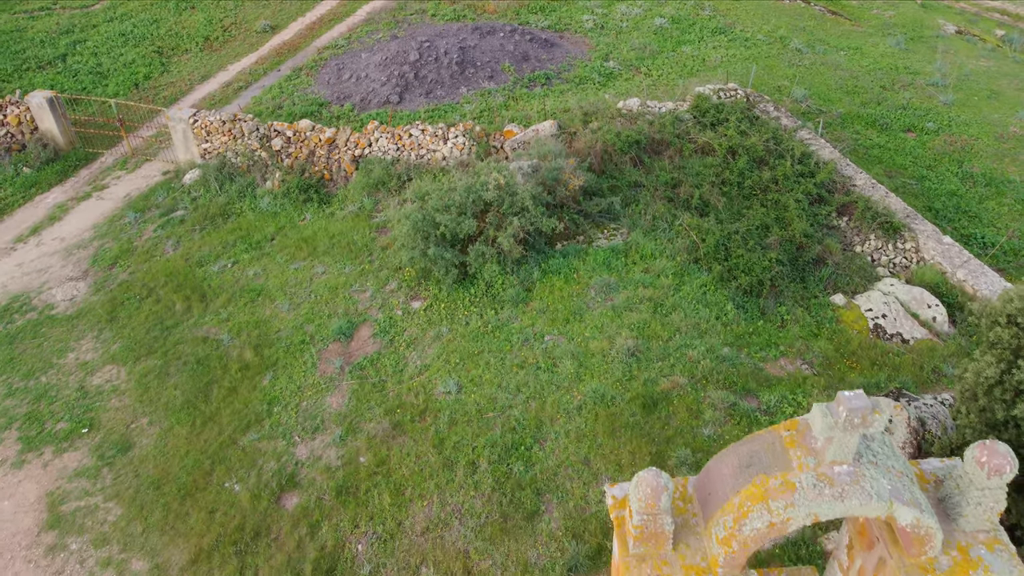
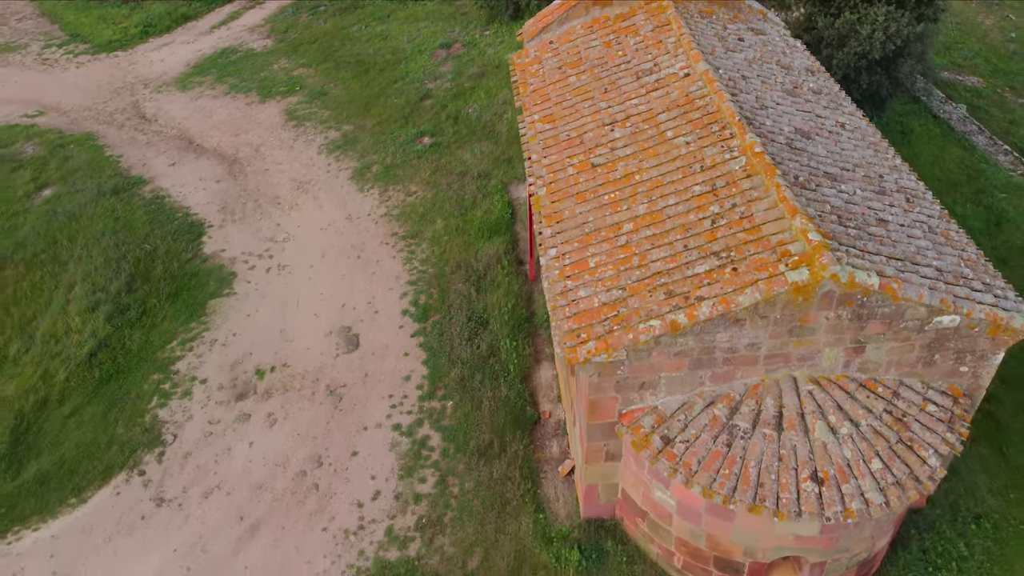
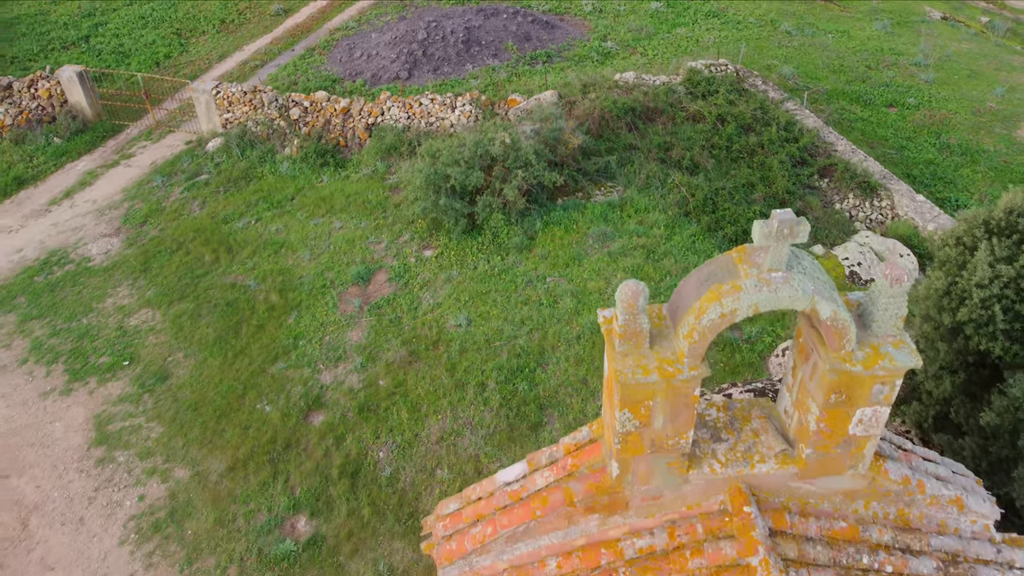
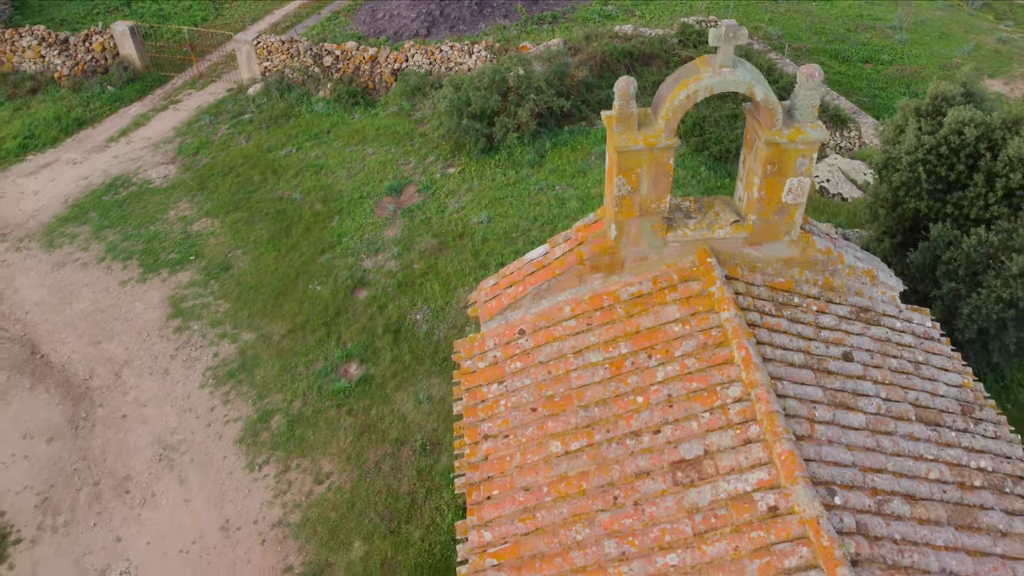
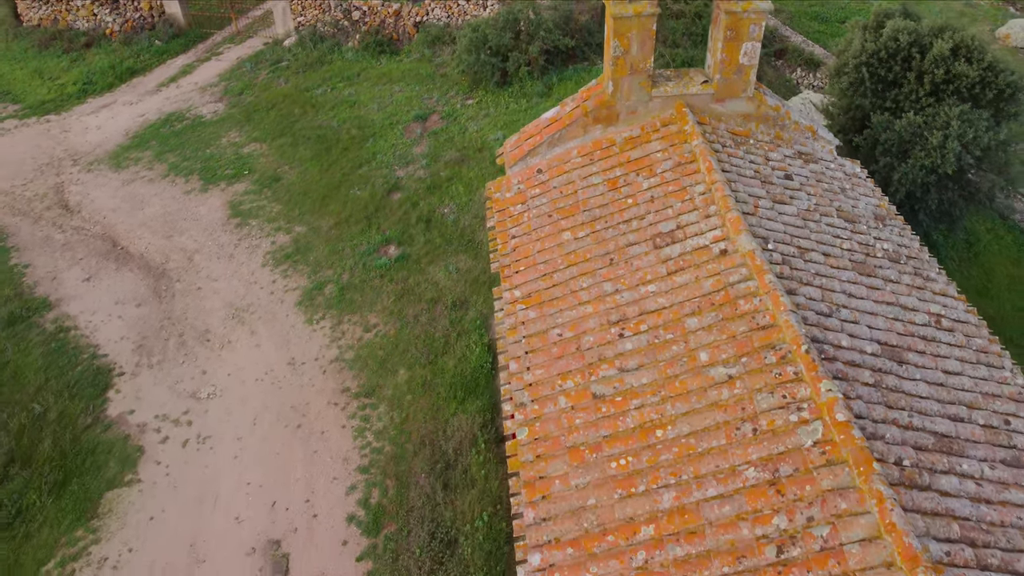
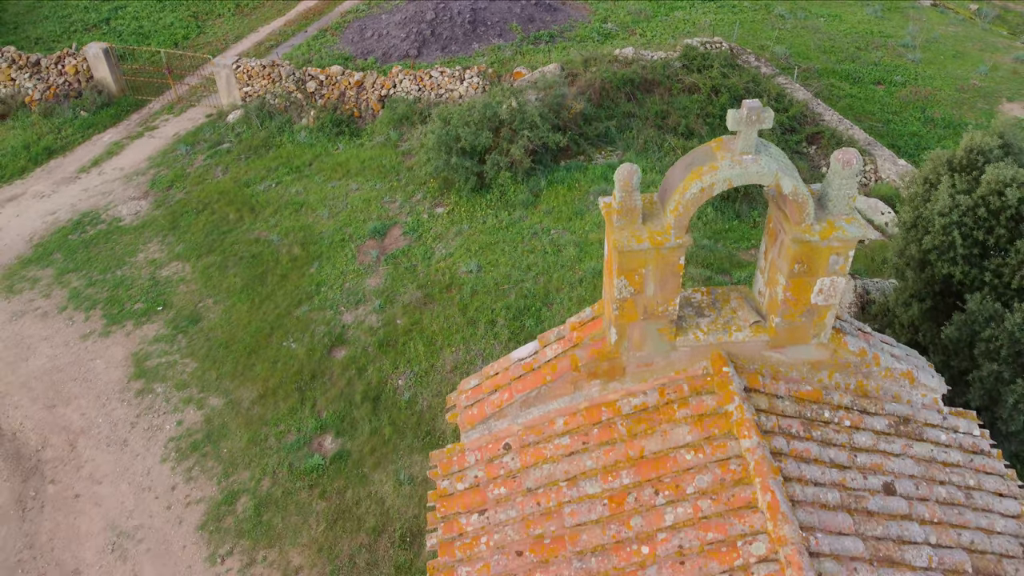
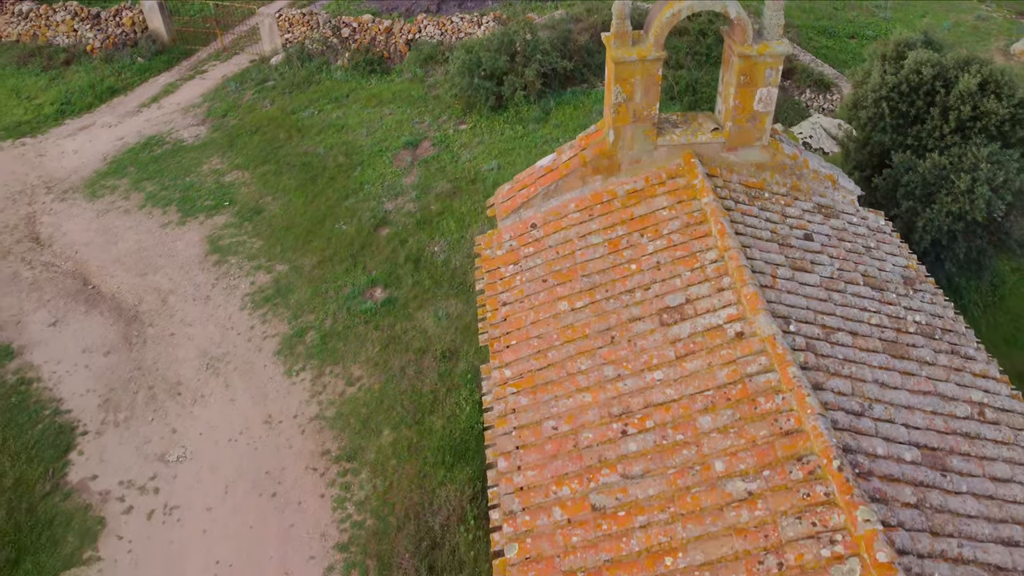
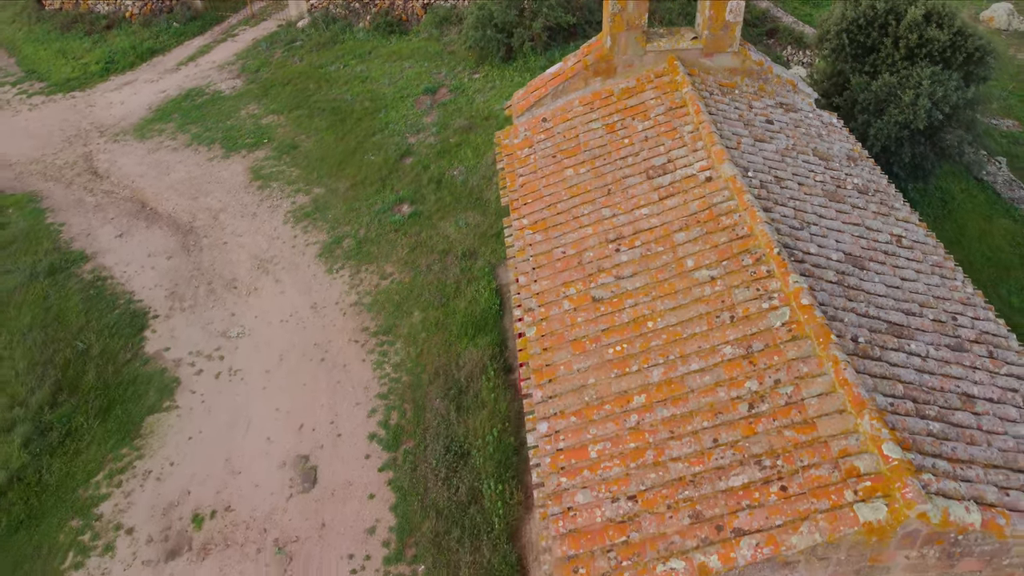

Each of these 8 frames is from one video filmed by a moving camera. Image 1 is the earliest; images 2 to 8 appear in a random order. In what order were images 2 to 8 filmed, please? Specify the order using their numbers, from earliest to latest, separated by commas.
3, 6, 4, 7, 5, 8, 2
